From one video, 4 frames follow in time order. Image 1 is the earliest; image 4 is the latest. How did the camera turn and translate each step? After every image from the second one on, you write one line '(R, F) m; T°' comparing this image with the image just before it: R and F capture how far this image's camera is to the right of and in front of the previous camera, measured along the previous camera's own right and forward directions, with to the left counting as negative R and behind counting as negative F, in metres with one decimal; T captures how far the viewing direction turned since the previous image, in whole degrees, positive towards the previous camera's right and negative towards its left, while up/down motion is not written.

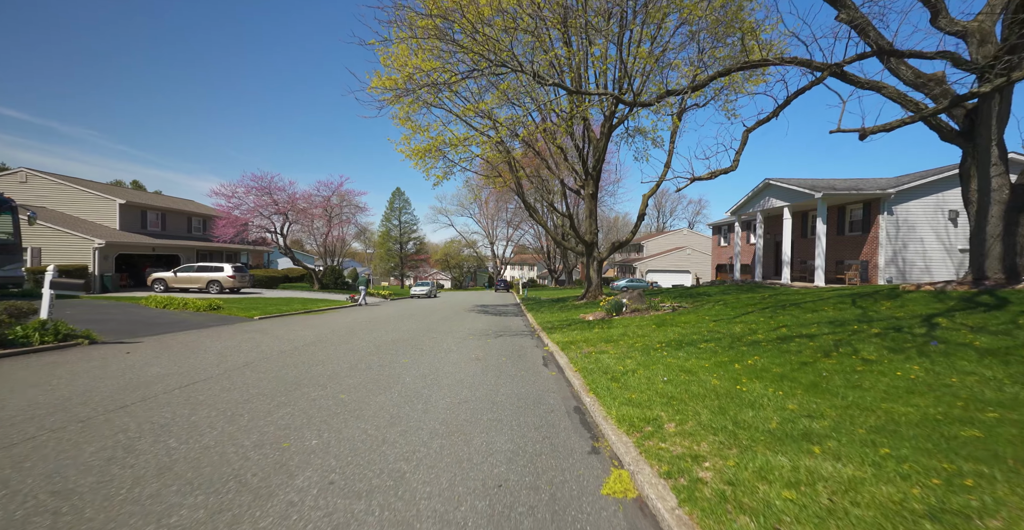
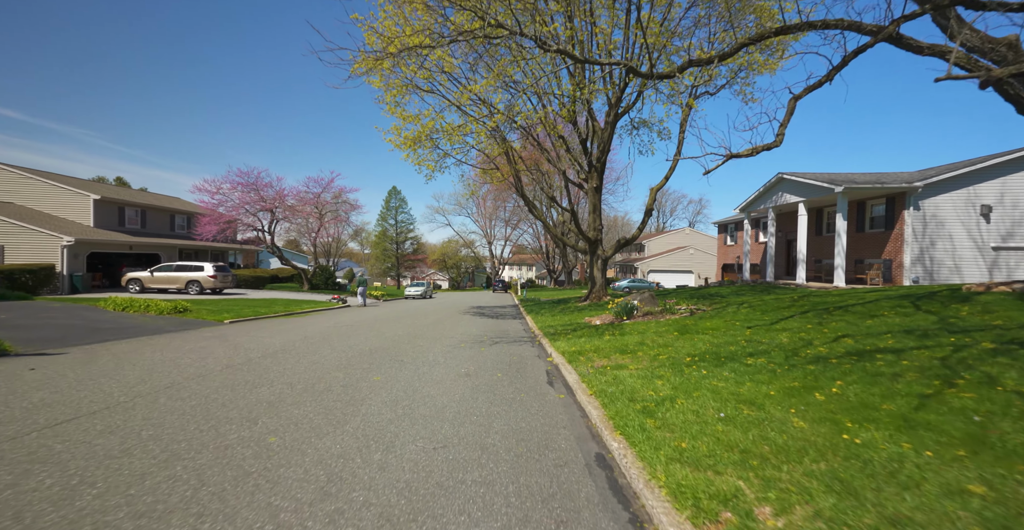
(0.0, +1.5) m; 0°
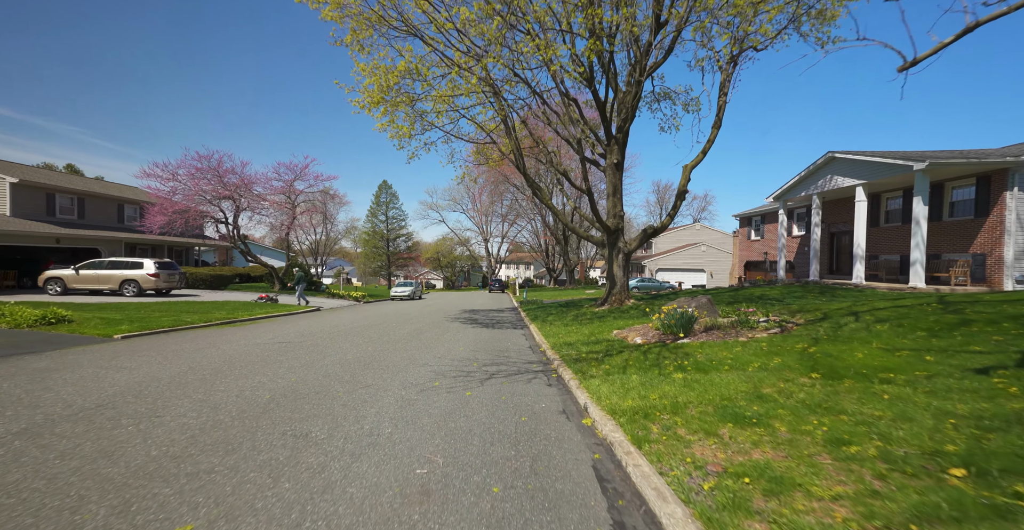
(-0.1, +4.1) m; 0°
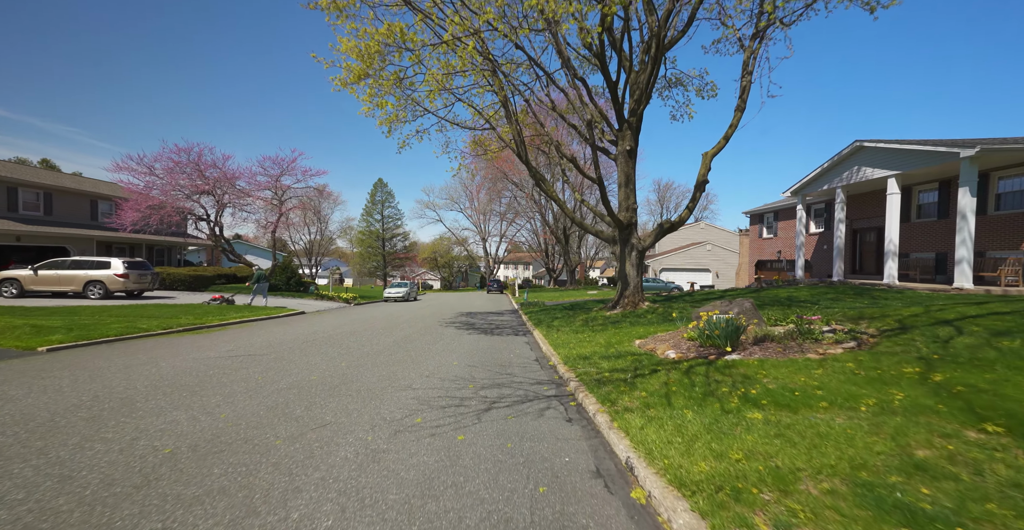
(-0.1, +1.8) m; 0°
